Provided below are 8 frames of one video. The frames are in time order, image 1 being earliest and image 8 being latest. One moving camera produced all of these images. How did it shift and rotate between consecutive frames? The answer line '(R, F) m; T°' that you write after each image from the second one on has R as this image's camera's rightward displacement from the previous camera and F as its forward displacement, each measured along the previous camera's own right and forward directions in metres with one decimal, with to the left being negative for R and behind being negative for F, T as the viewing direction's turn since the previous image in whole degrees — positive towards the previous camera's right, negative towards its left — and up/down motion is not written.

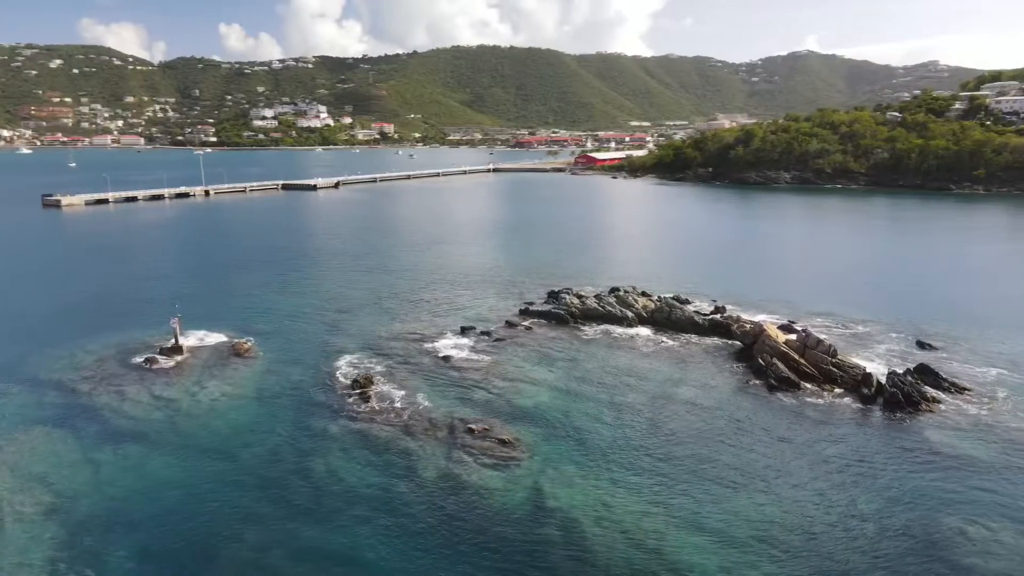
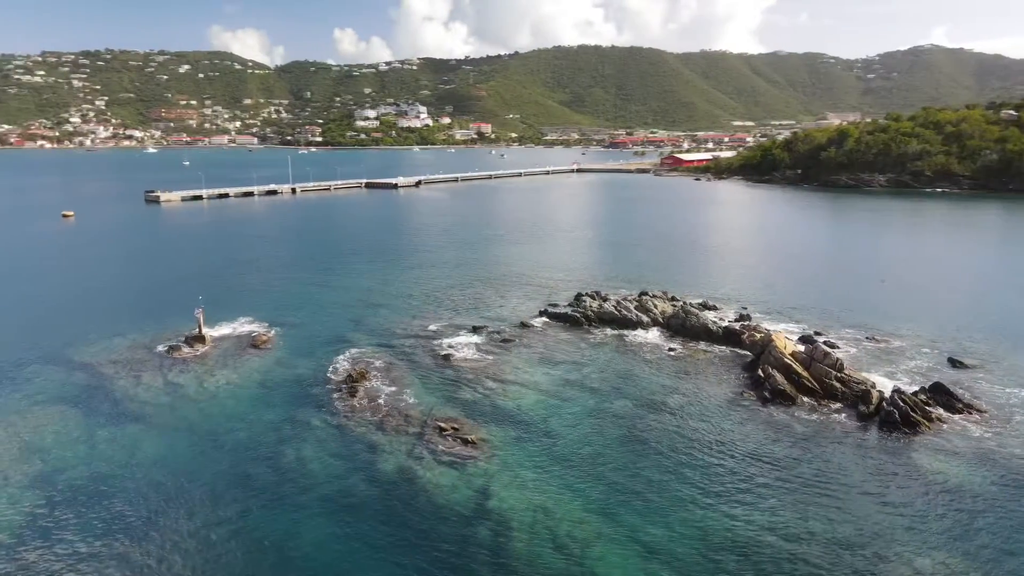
(+3.6, +0.1) m; -8°
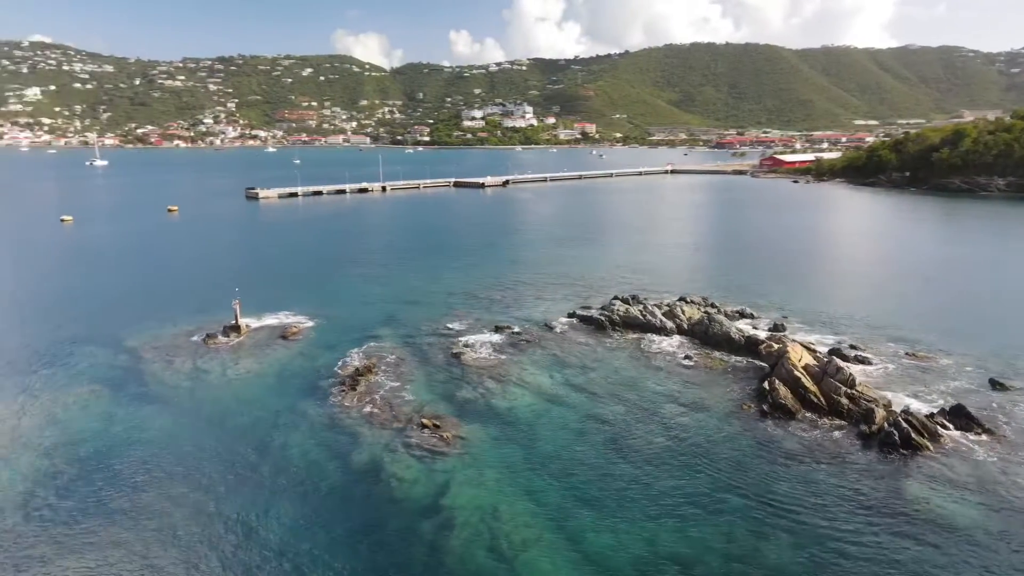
(+3.5, +0.1) m; -8°
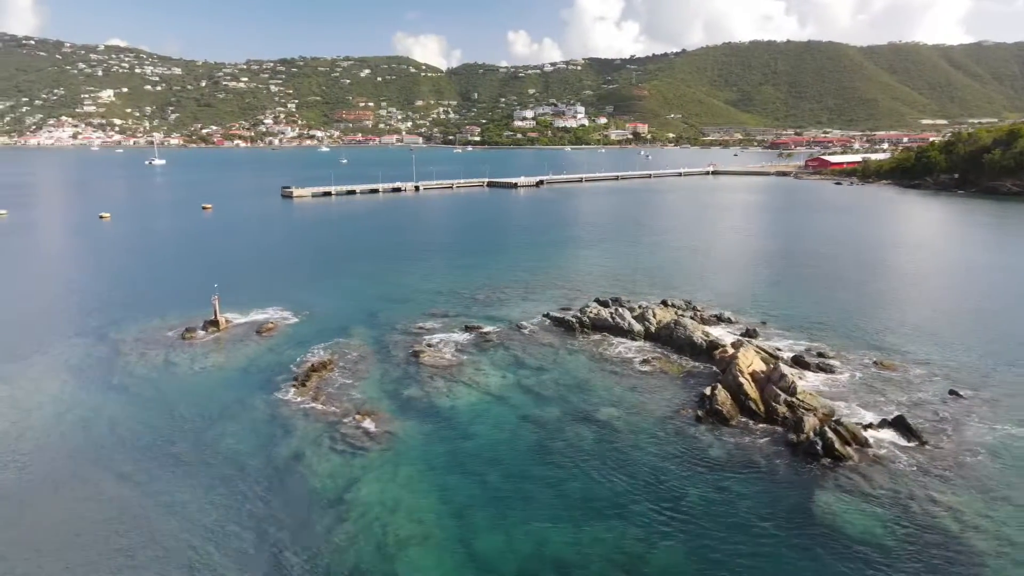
(+3.7, -0.1) m; -4°
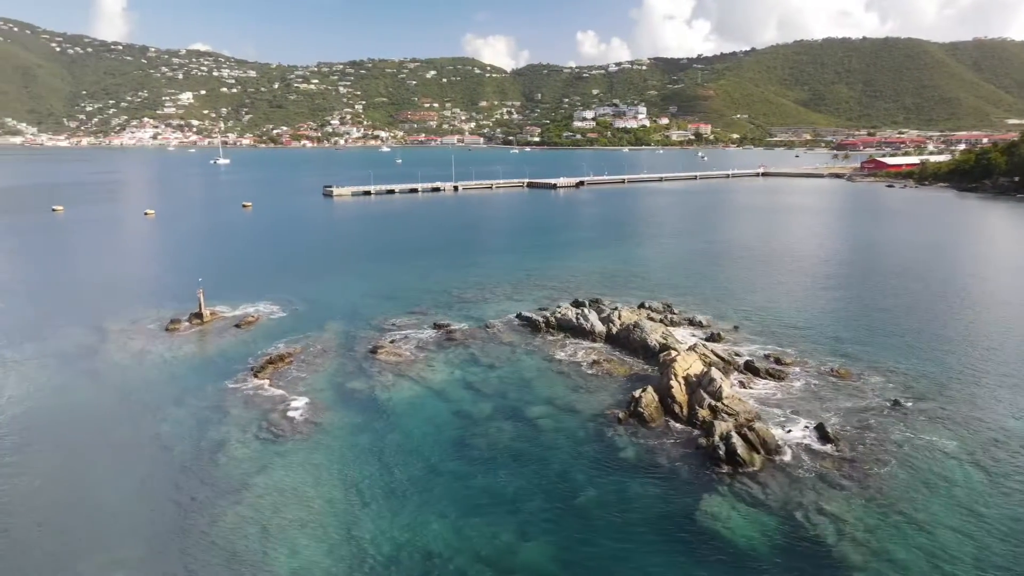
(+4.2, -0.2) m; -5°
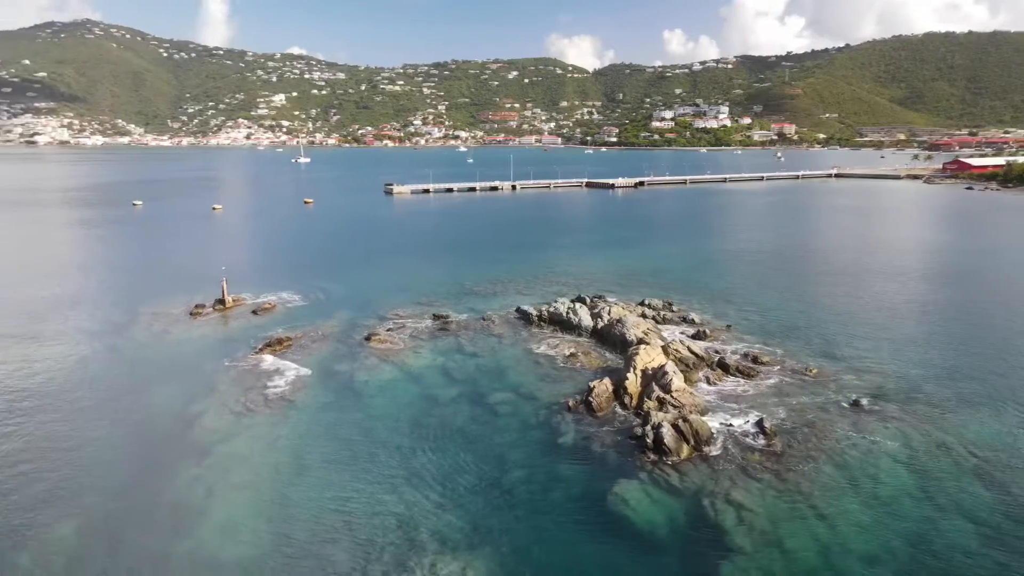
(+3.8, -0.9) m; -6°
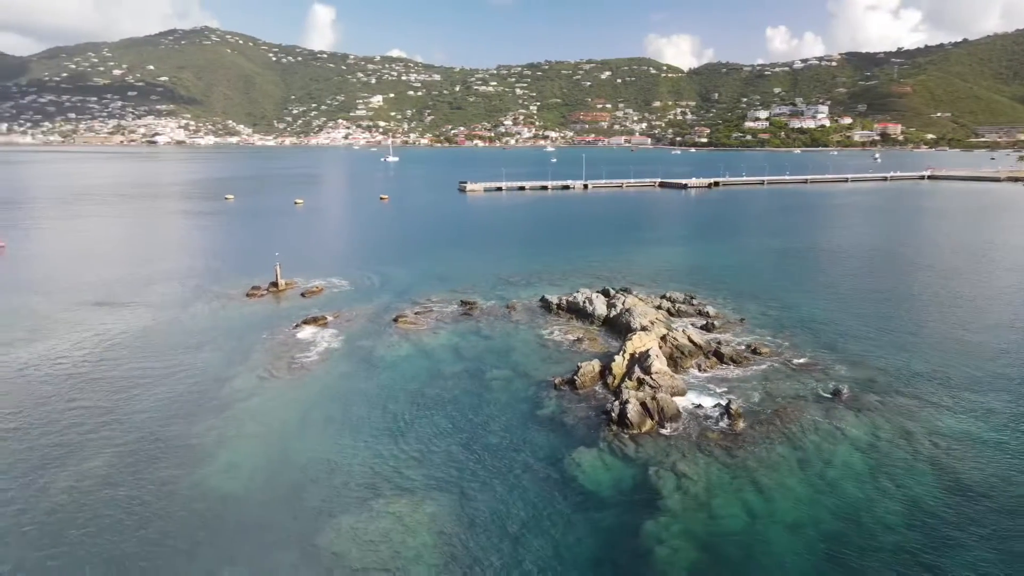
(+3.2, -1.7) m; -7°
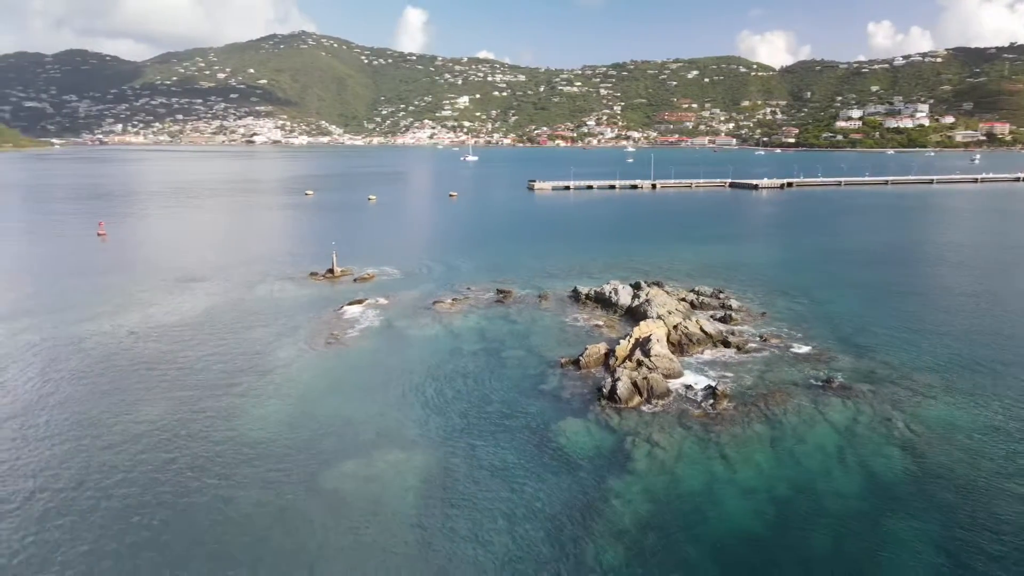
(+2.5, -1.9) m; -6°
